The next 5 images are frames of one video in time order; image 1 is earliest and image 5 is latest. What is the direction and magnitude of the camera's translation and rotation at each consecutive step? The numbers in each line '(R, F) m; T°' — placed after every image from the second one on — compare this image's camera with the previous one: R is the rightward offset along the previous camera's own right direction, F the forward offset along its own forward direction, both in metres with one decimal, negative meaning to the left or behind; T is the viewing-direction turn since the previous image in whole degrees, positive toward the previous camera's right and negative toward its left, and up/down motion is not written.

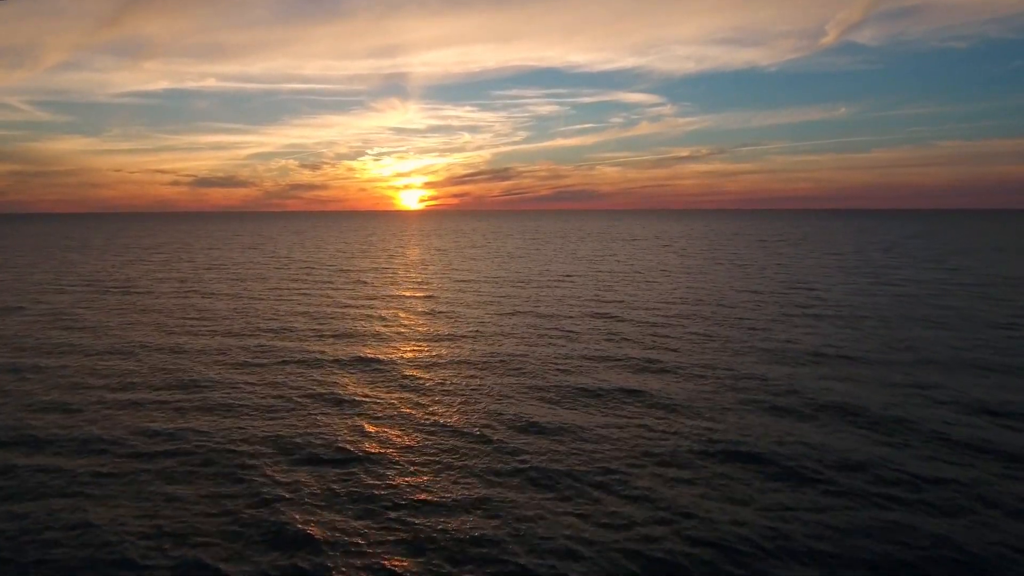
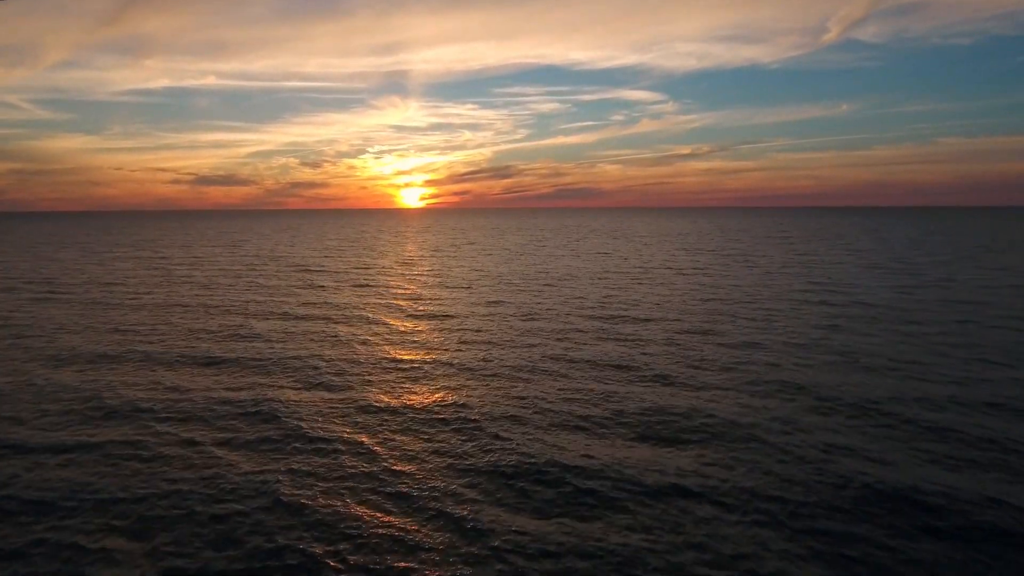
(+0.5, +5.8) m; 0°
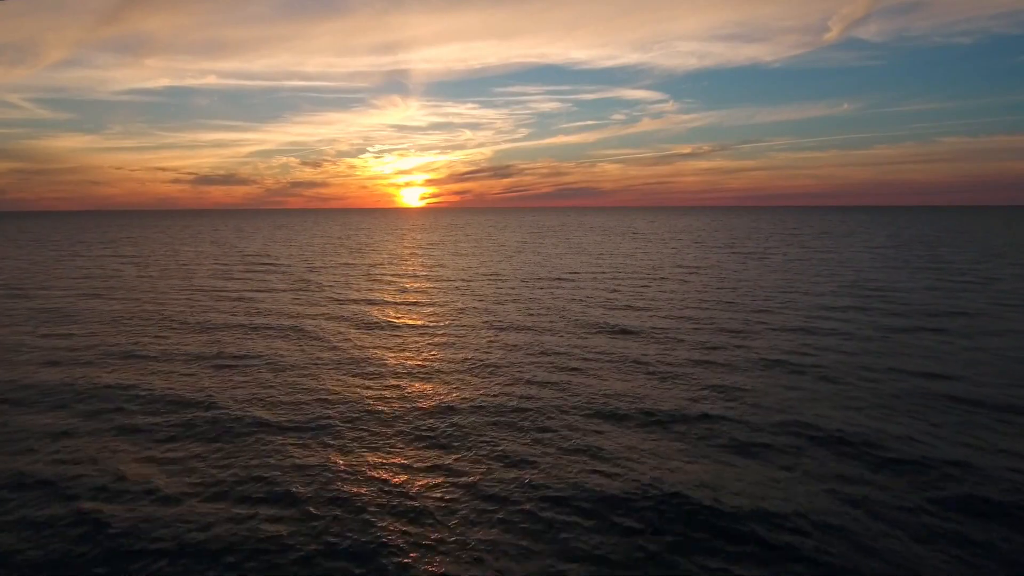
(+0.4, +4.9) m; 0°
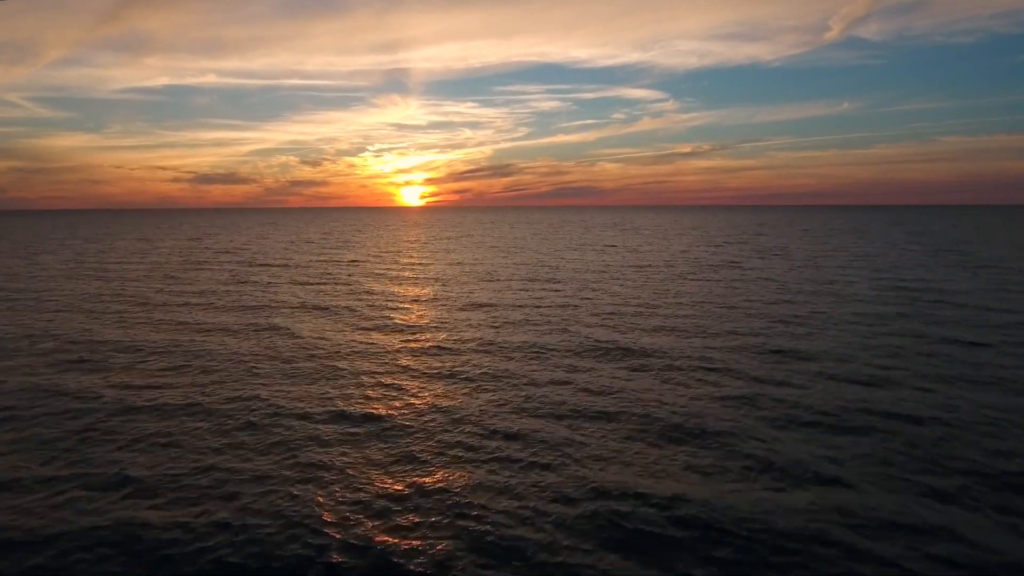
(+0.5, +5.9) m; 0°
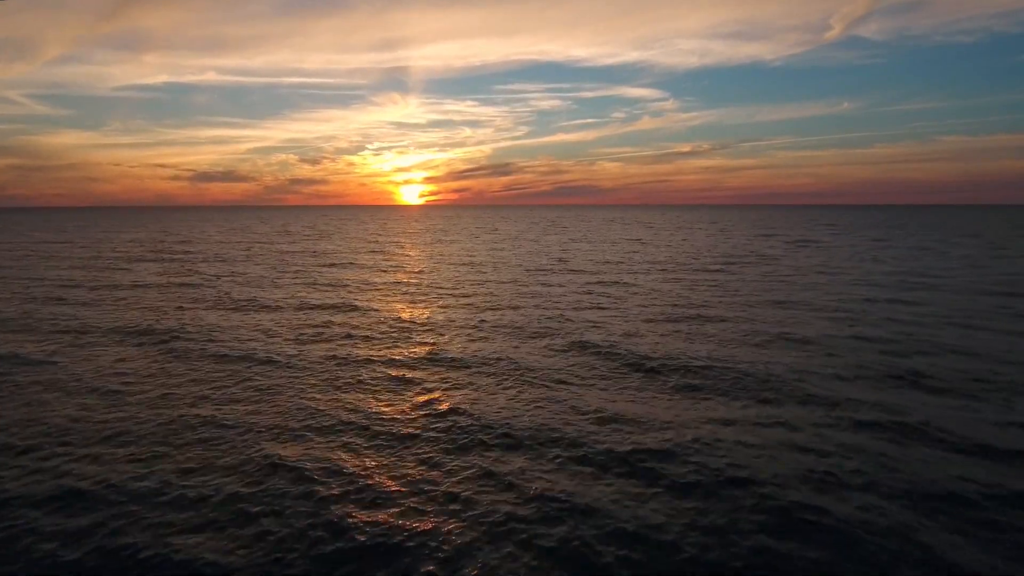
(+0.4, +9.0) m; 0°
